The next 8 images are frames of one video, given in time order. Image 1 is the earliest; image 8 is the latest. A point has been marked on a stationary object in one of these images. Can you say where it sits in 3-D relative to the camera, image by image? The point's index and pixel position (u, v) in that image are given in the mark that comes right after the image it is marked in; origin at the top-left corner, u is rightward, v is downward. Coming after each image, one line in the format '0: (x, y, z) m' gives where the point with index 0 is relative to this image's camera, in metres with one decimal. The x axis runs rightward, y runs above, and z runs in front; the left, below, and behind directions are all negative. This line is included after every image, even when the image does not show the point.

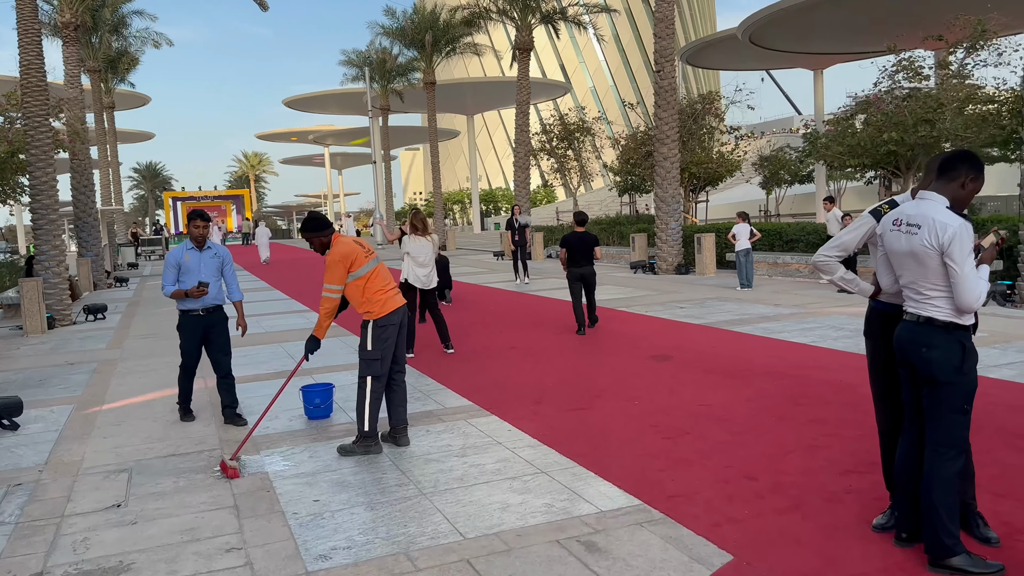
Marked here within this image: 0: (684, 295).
0: (+2.9, -0.1, +13.7) m
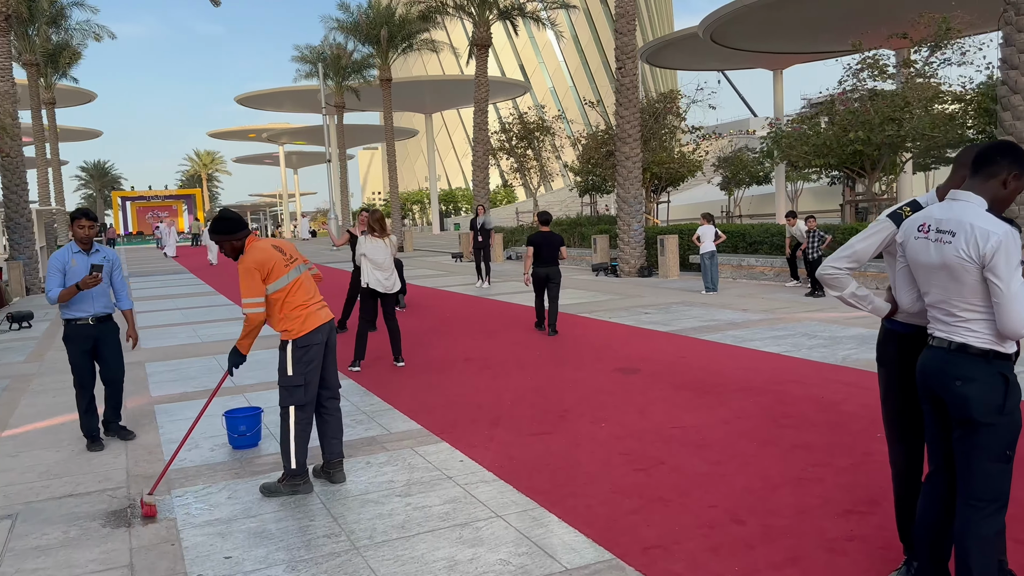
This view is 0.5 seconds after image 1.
0: (+2.2, -0.2, +13.1) m
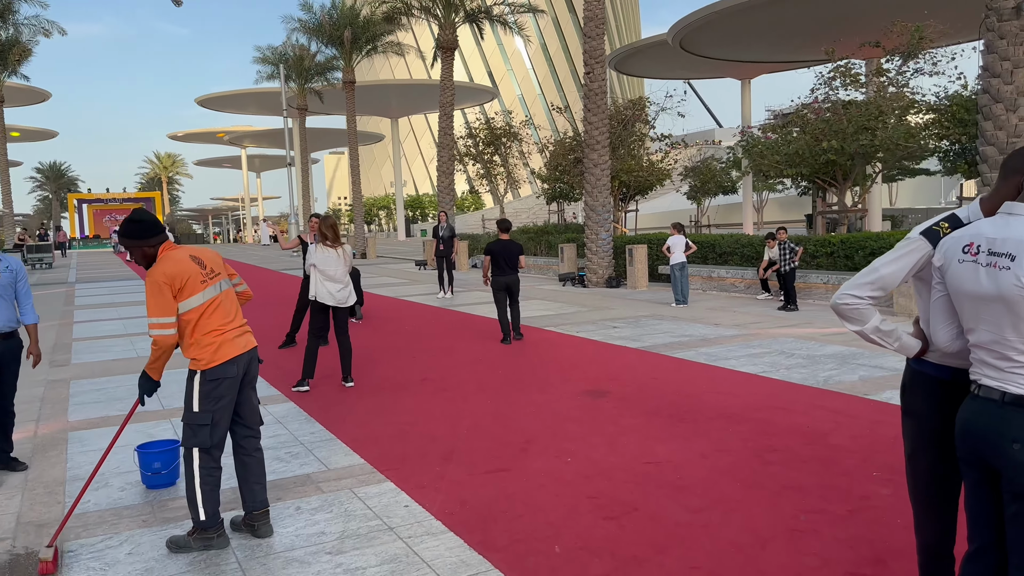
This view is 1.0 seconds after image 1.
0: (+1.6, -0.4, +12.6) m
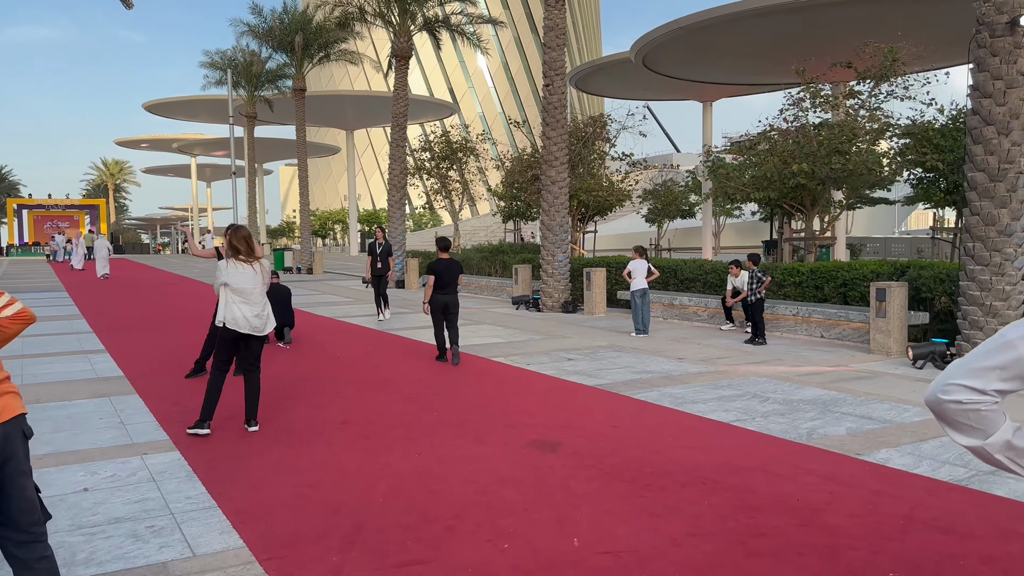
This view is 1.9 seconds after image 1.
0: (+0.8, -0.7, +11.6) m
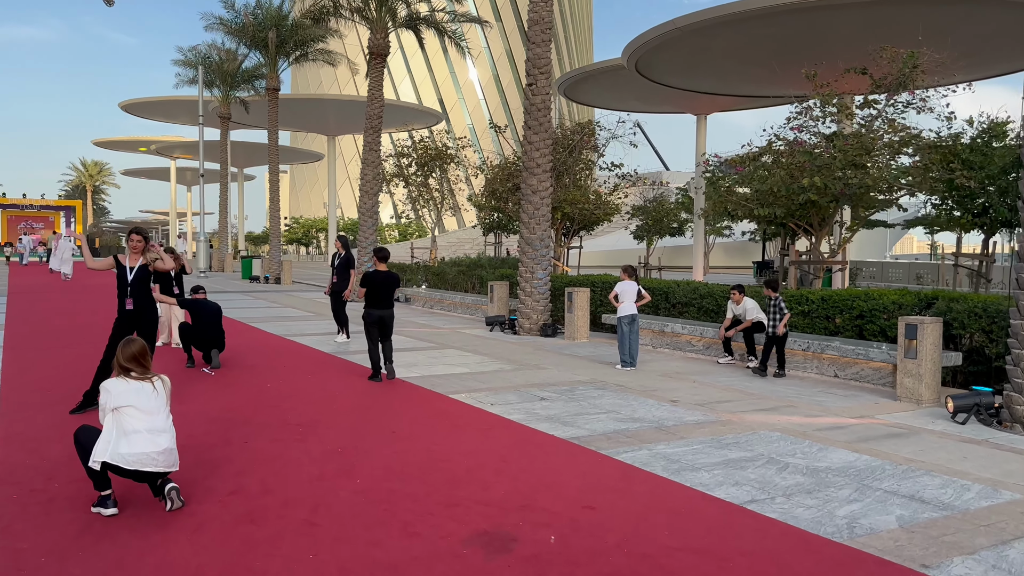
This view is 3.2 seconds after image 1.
0: (+0.4, -1.0, +10.0) m
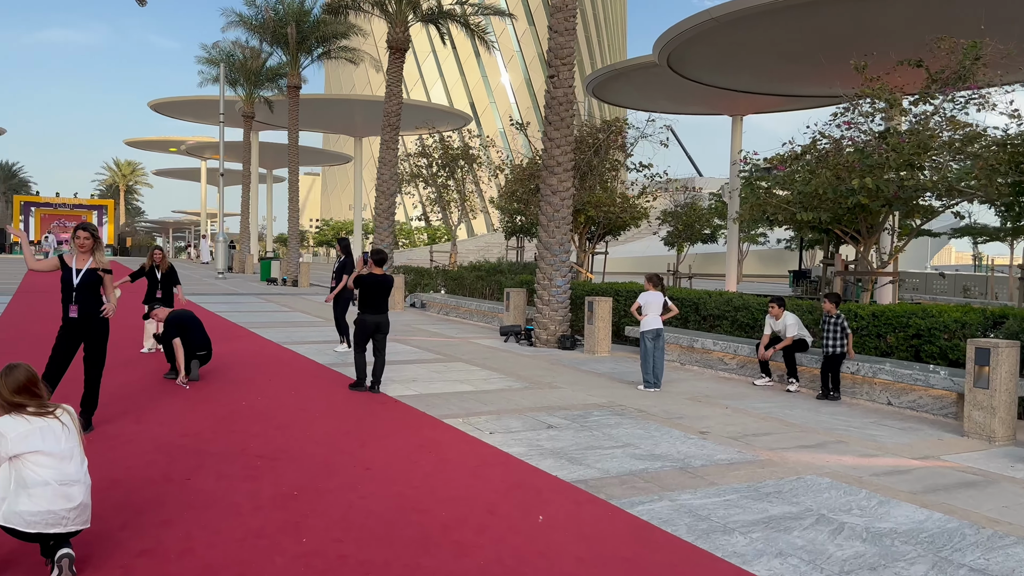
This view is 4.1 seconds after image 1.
0: (+0.5, -1.2, +8.9) m
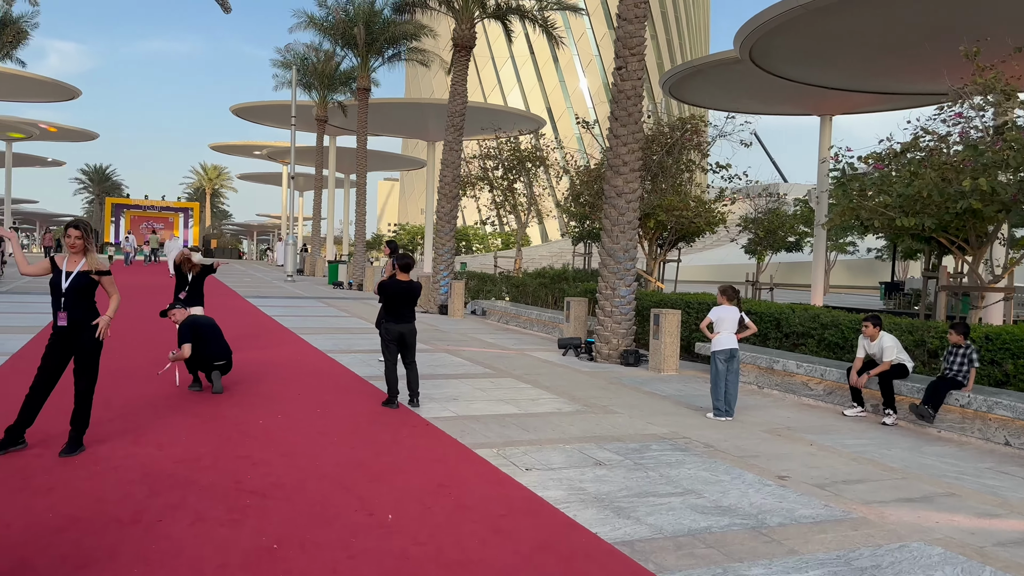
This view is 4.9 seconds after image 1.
0: (+1.0, -1.3, +7.9) m
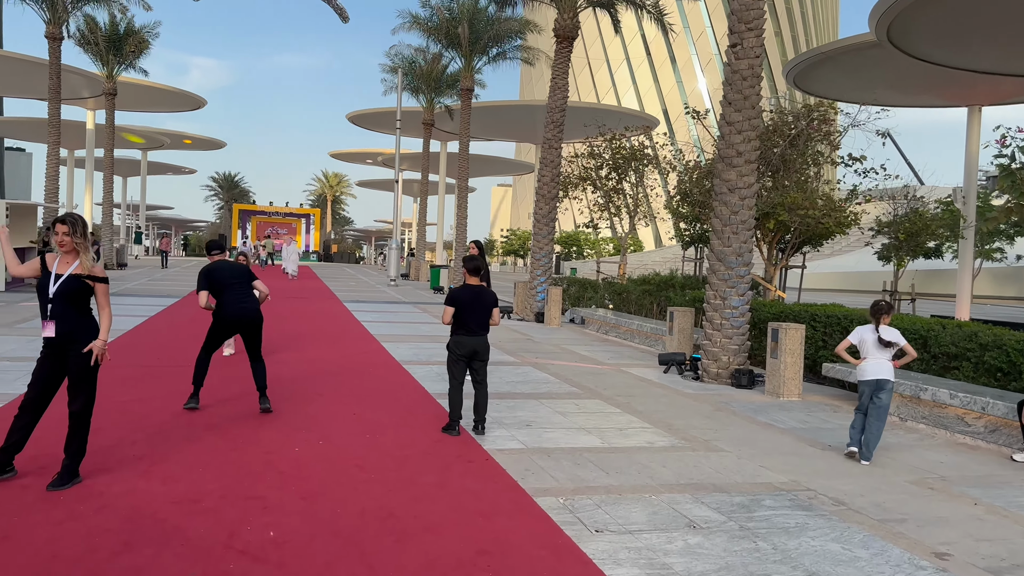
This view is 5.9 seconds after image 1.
0: (+1.6, -1.4, +6.5) m
